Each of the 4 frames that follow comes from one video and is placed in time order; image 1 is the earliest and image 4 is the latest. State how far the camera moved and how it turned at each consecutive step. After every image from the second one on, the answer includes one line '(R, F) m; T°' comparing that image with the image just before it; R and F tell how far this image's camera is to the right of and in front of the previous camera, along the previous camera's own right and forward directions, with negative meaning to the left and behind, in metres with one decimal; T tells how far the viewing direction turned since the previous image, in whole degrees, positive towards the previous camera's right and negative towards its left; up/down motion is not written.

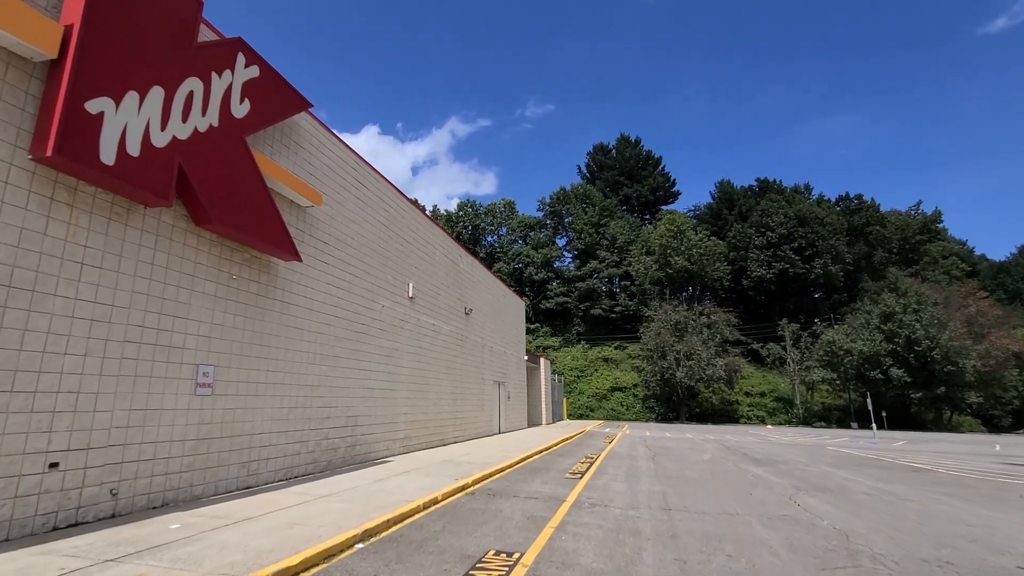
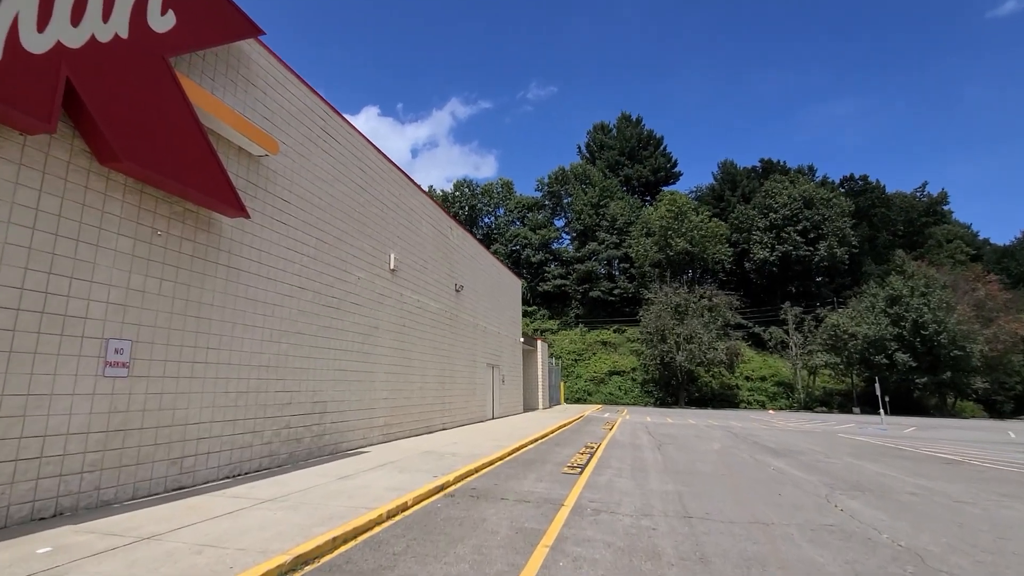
(+0.1, +1.5) m; 0°
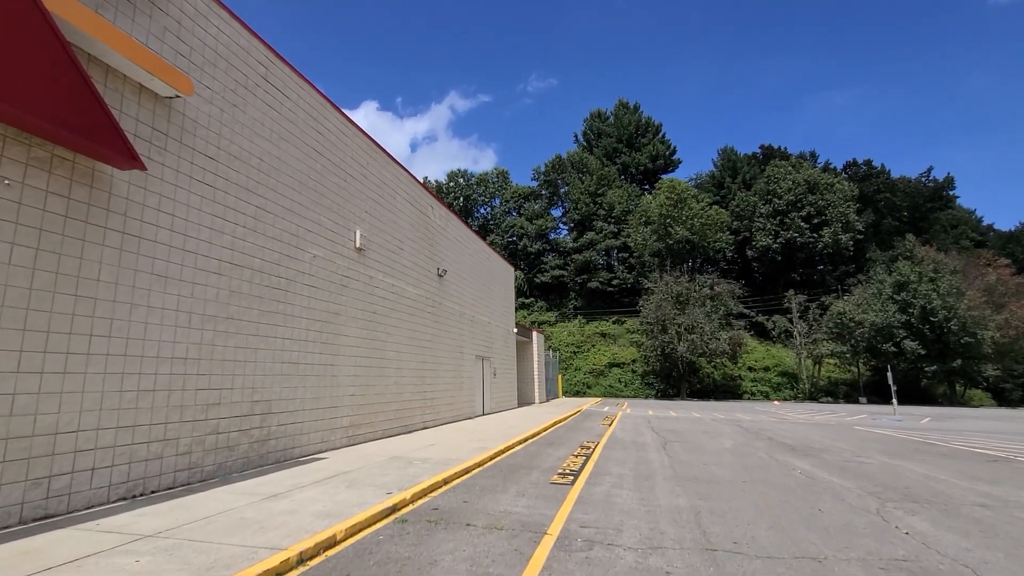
(+0.4, +1.6) m; 0°
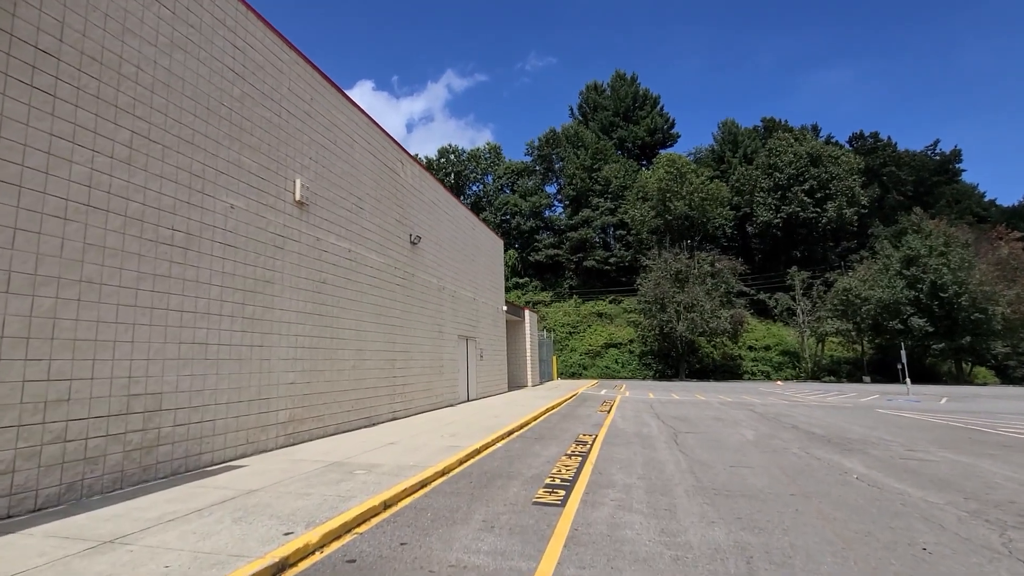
(+0.3, +2.2) m; 0°
